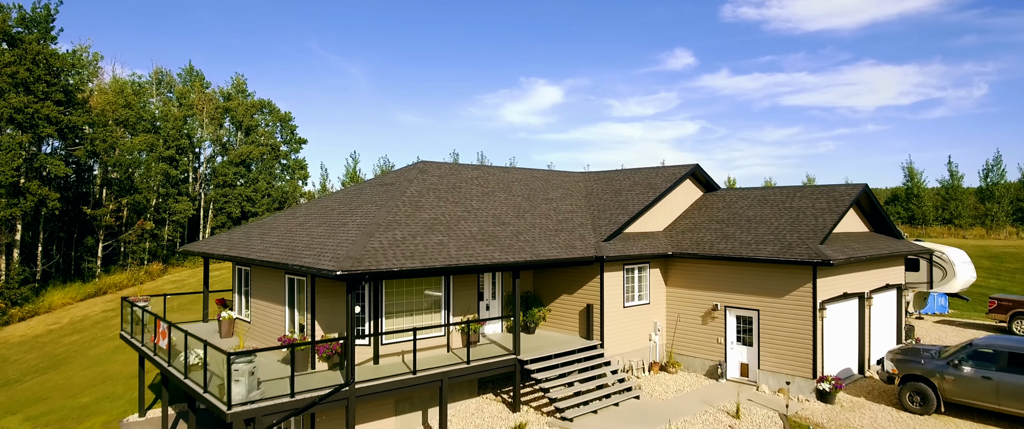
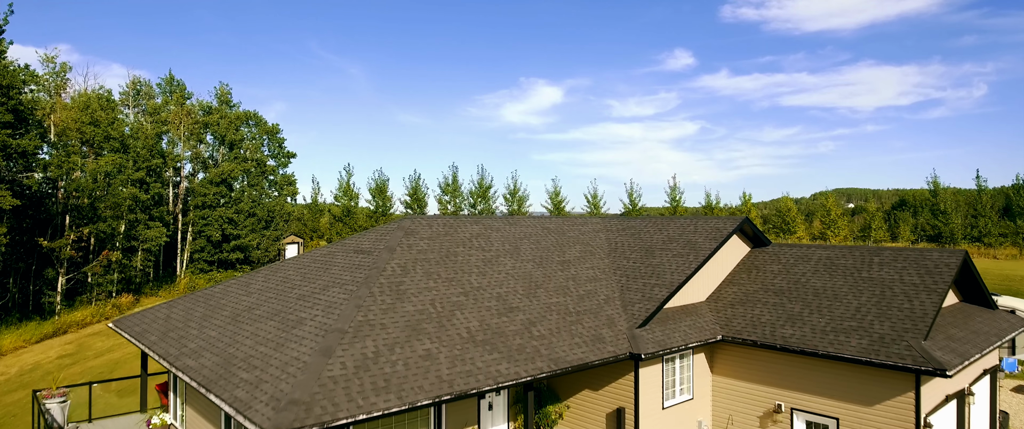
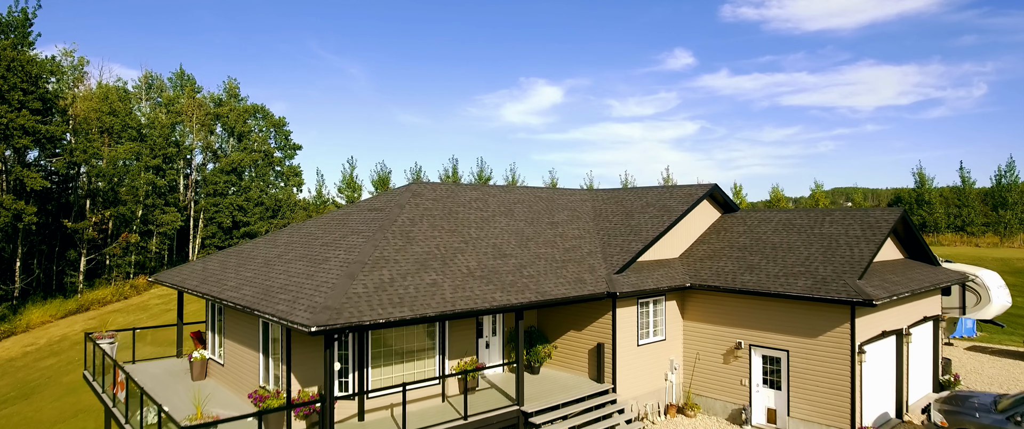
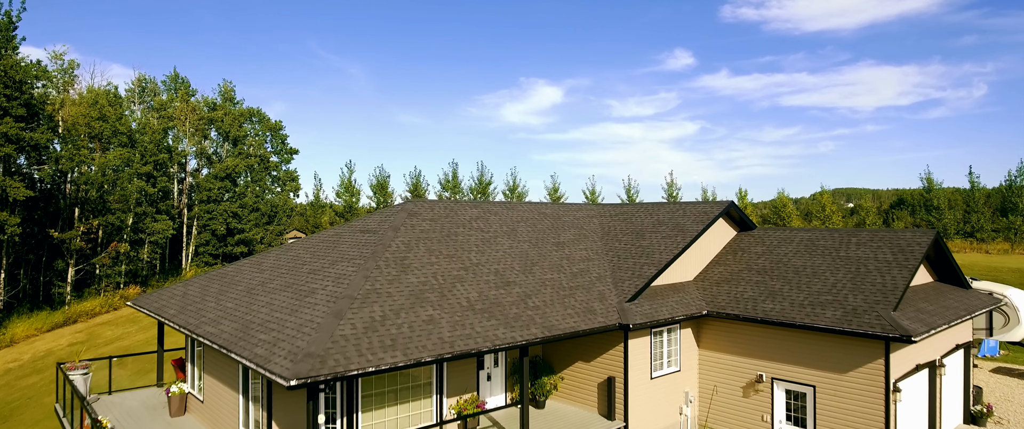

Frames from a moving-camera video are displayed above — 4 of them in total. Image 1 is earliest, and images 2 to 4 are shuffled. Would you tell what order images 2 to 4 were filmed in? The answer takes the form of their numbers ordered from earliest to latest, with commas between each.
3, 4, 2
